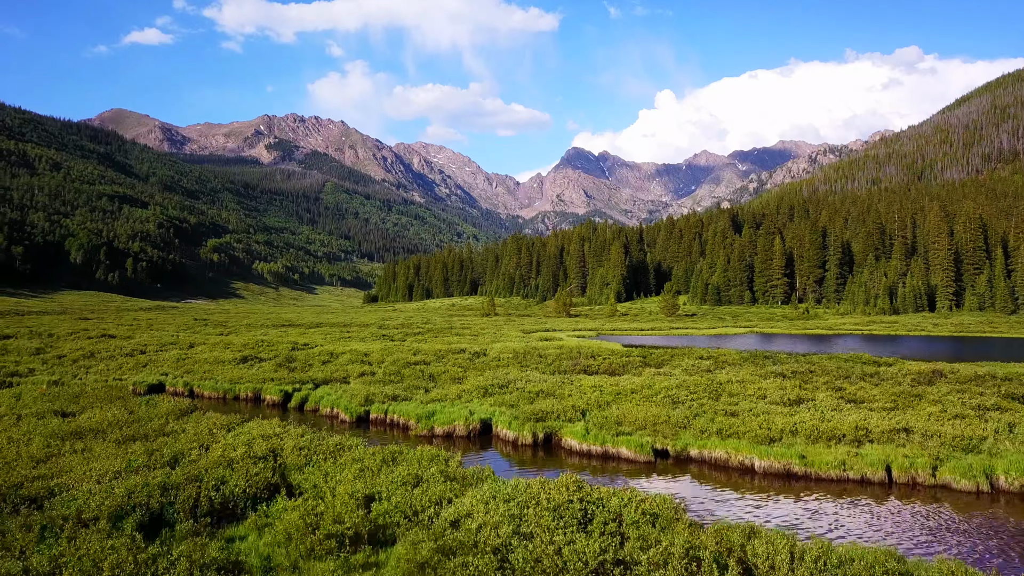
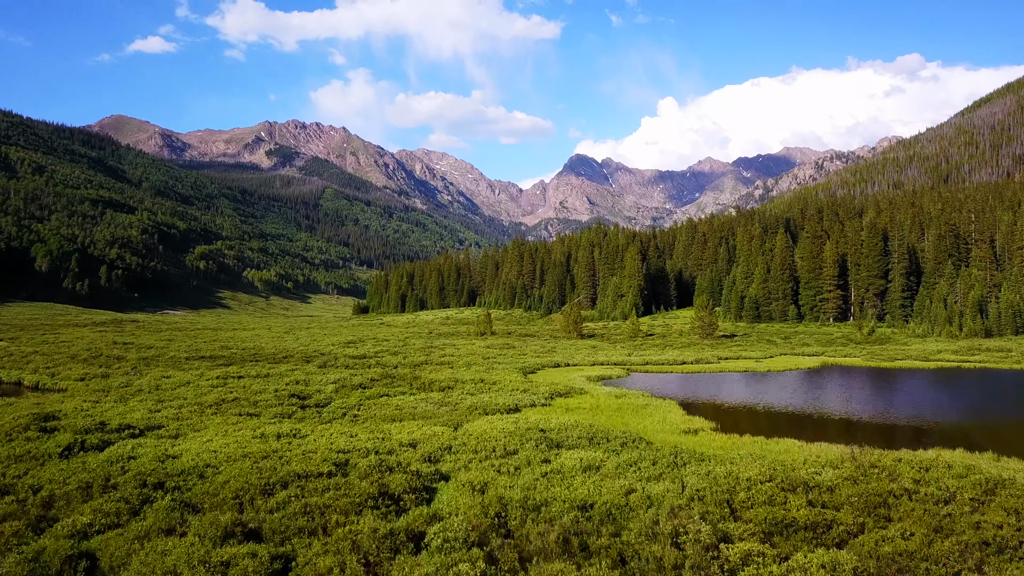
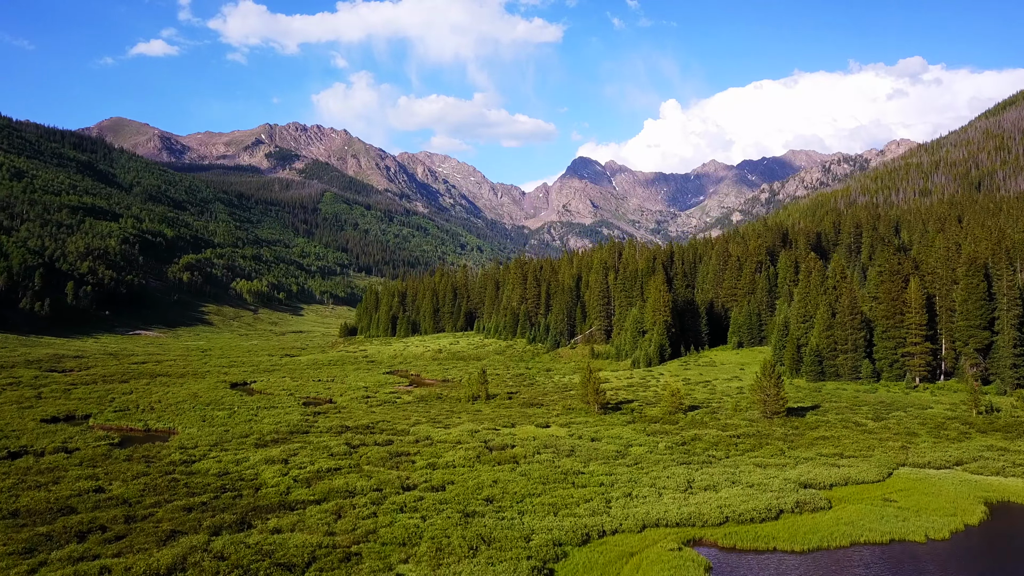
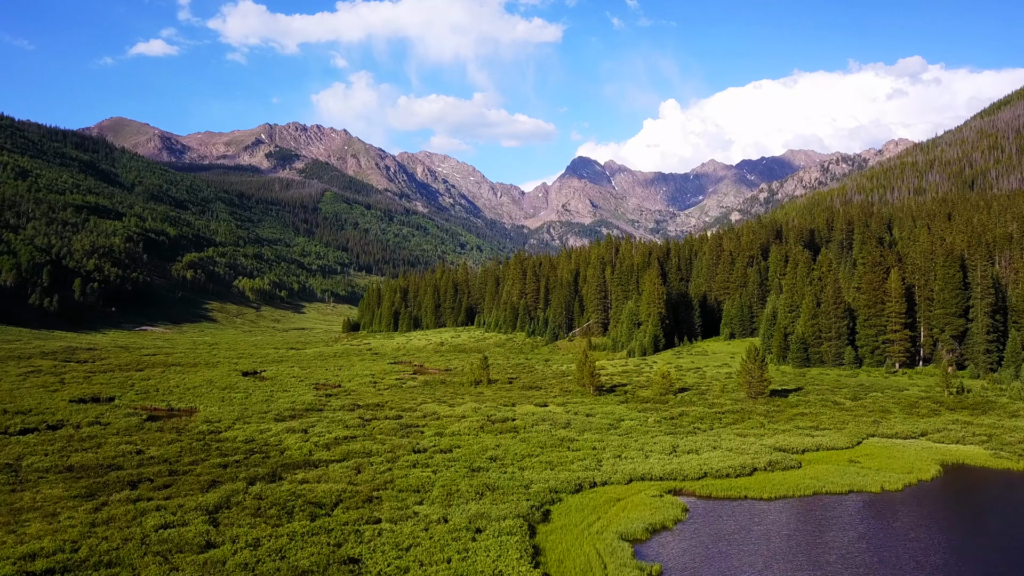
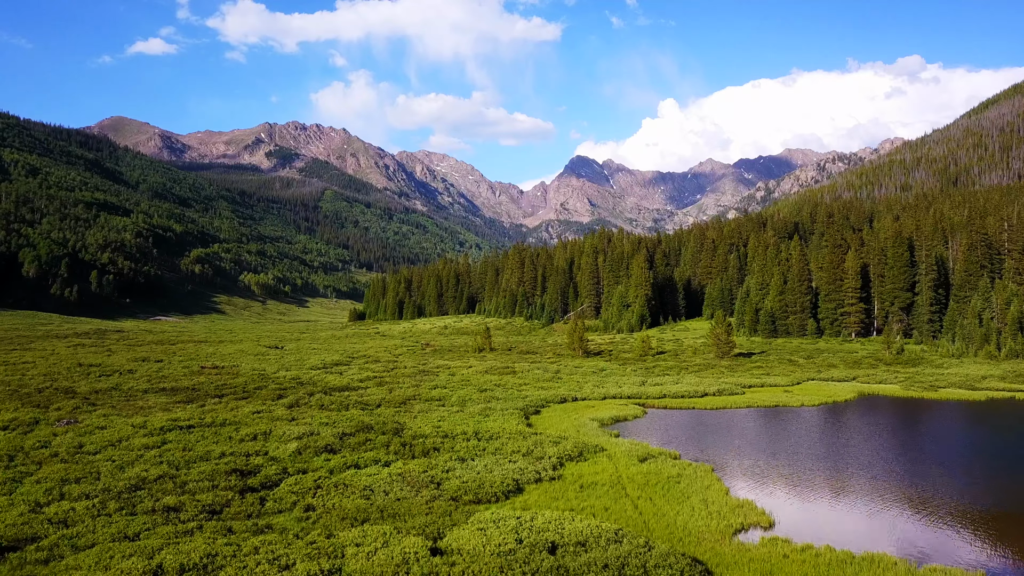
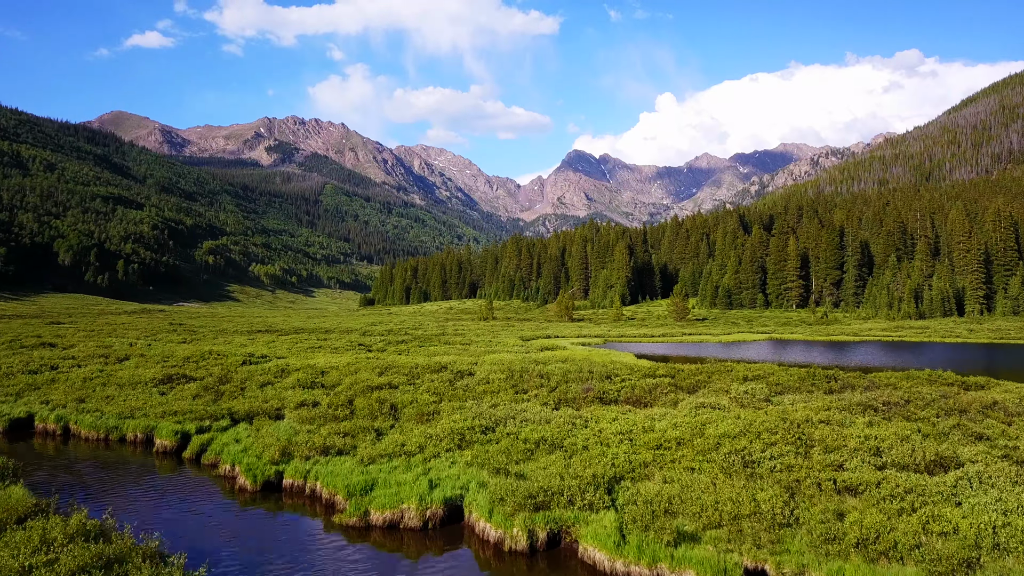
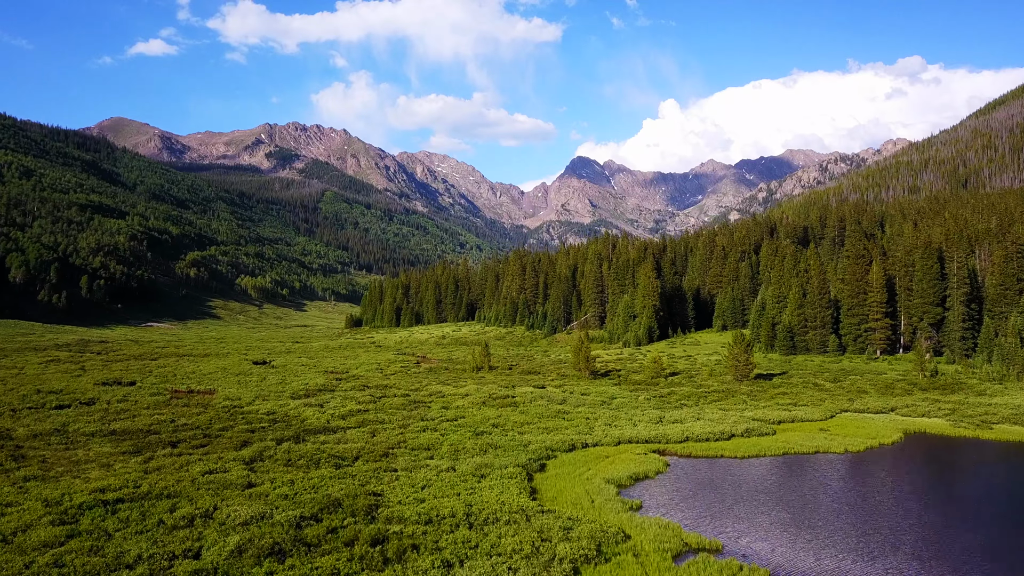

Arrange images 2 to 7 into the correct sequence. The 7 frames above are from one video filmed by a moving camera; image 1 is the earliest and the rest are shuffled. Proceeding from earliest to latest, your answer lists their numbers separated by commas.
6, 2, 5, 7, 4, 3
